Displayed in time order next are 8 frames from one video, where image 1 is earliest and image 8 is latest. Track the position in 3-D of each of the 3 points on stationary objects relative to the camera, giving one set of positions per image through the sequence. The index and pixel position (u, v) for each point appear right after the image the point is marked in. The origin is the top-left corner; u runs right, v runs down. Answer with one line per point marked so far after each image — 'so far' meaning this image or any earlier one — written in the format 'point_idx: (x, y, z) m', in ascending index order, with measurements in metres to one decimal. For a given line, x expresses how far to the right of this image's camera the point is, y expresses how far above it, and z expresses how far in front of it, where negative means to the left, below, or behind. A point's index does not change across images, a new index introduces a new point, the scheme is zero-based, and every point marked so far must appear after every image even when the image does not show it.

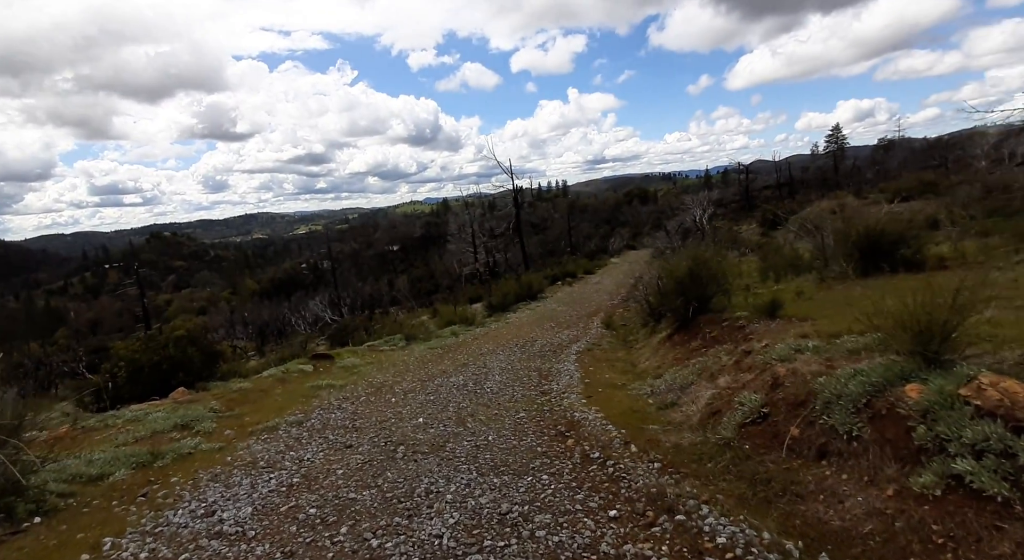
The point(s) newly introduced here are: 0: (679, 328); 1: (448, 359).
0: (+3.9, -1.1, +12.3) m
1: (-1.6, -2.0, +13.5) m
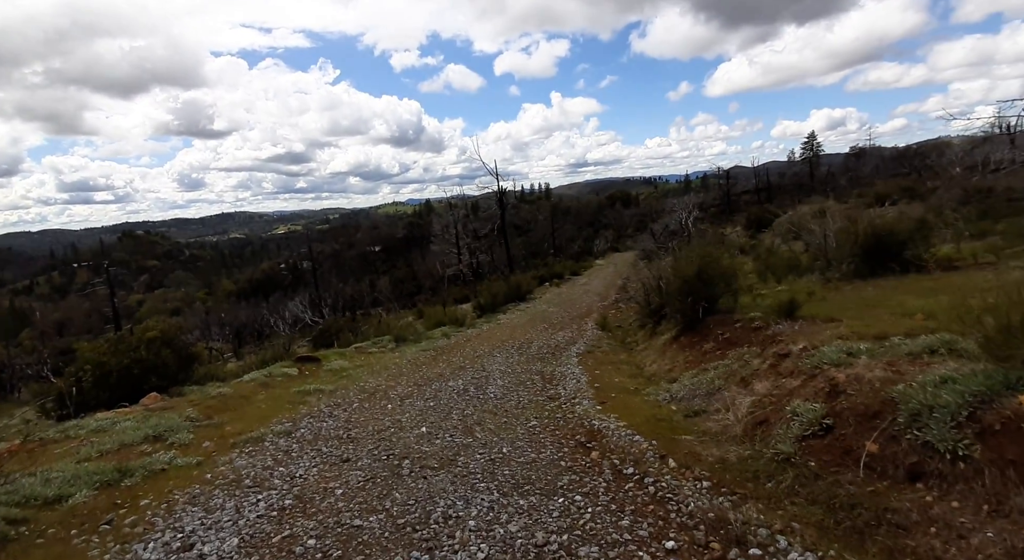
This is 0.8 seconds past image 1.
0: (+3.9, -1.1, +11.7) m
1: (-1.7, -2.0, +12.8) m
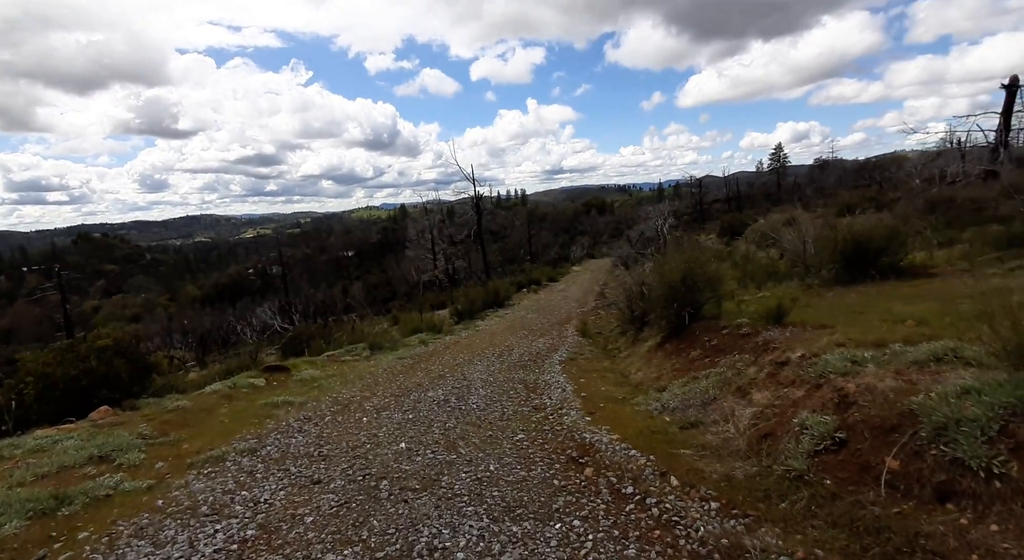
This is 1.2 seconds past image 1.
0: (+3.5, -1.2, +11.5) m
1: (-2.1, -2.1, +12.2) m
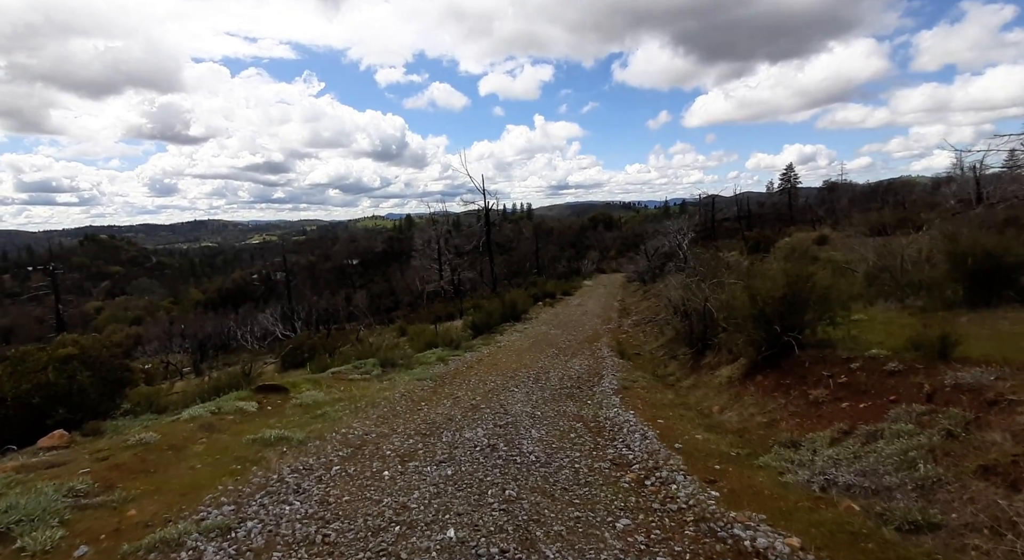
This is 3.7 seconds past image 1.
0: (+4.4, -1.5, +9.2) m
1: (-1.2, -2.2, +10.0) m
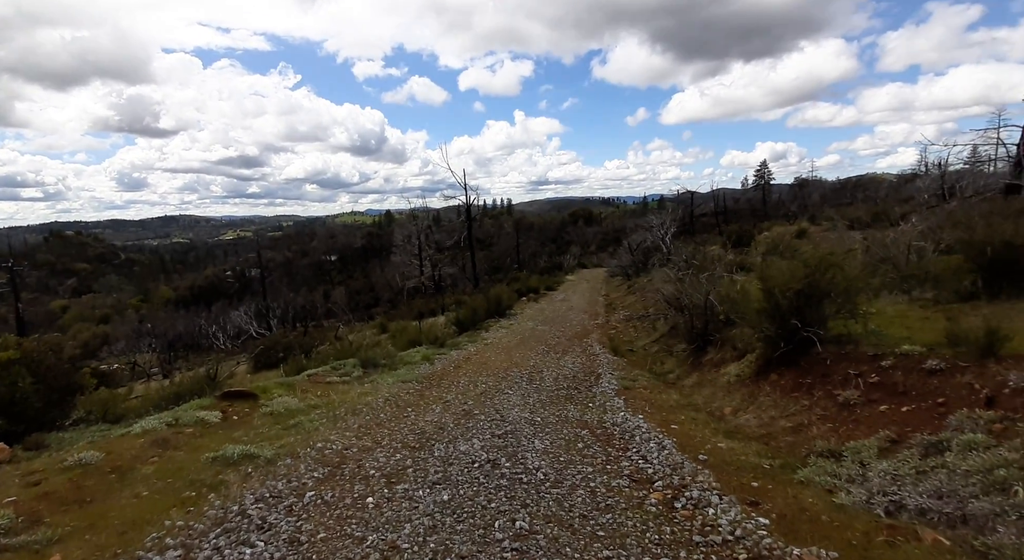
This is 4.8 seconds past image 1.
0: (+4.3, -1.4, +8.5) m
1: (-1.3, -2.1, +9.1) m
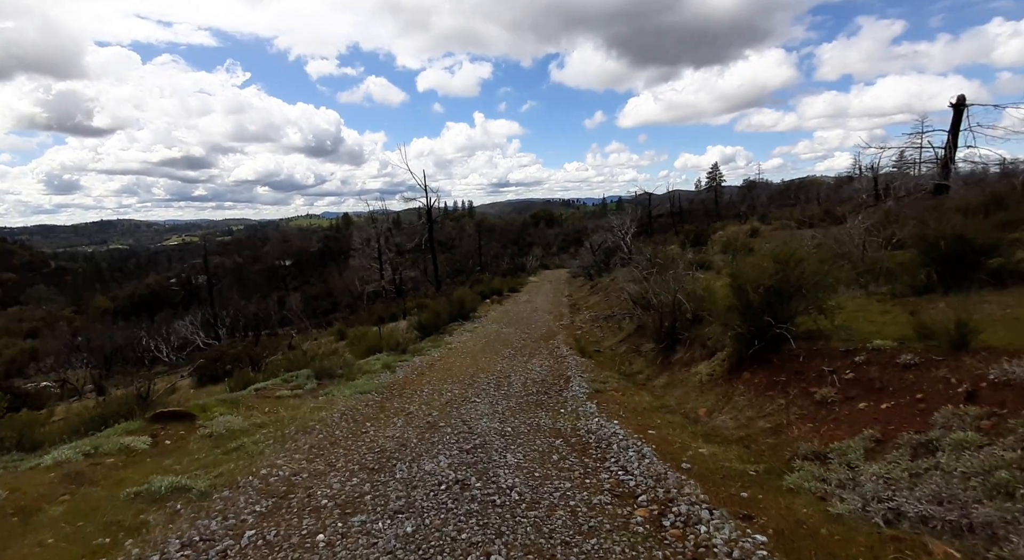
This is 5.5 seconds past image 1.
0: (+3.8, -1.3, +8.4) m
1: (-1.8, -2.2, +8.5) m
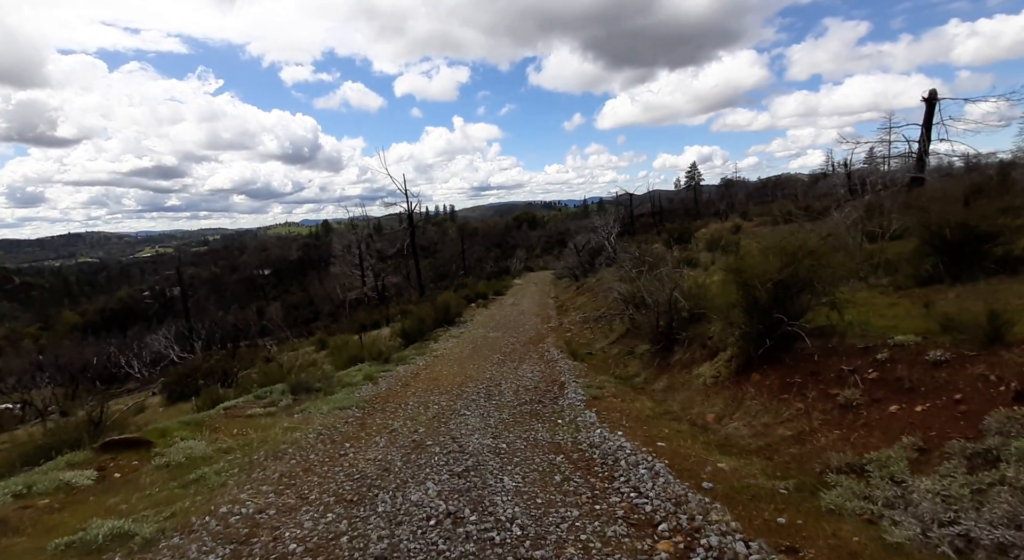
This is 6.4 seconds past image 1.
0: (+3.7, -1.2, +7.8) m
1: (-1.9, -2.3, +7.7) m
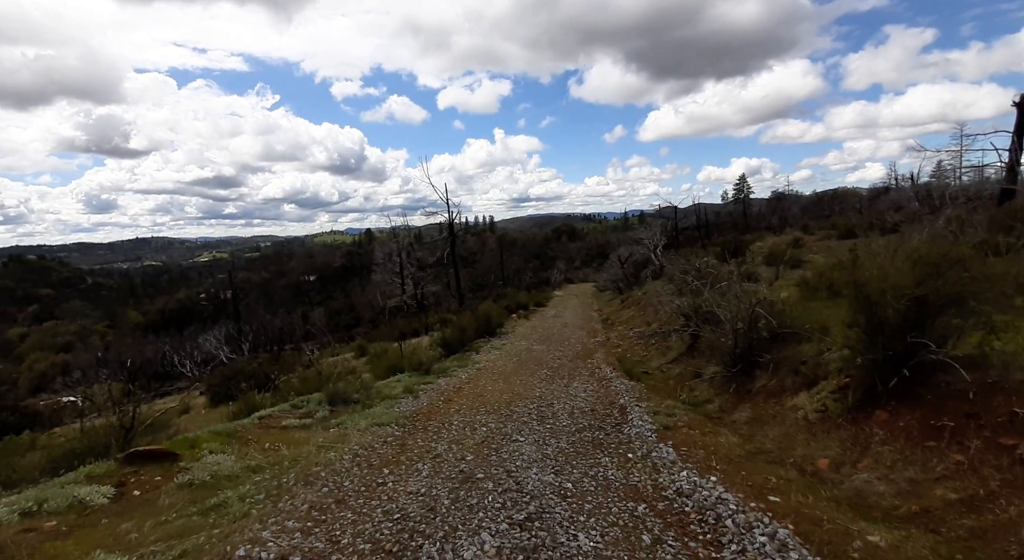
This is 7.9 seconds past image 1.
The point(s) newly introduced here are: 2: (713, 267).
0: (+4.5, -1.4, +6.3) m
1: (-1.1, -2.3, +6.6) m
2: (+6.9, +0.4, +18.2) m
